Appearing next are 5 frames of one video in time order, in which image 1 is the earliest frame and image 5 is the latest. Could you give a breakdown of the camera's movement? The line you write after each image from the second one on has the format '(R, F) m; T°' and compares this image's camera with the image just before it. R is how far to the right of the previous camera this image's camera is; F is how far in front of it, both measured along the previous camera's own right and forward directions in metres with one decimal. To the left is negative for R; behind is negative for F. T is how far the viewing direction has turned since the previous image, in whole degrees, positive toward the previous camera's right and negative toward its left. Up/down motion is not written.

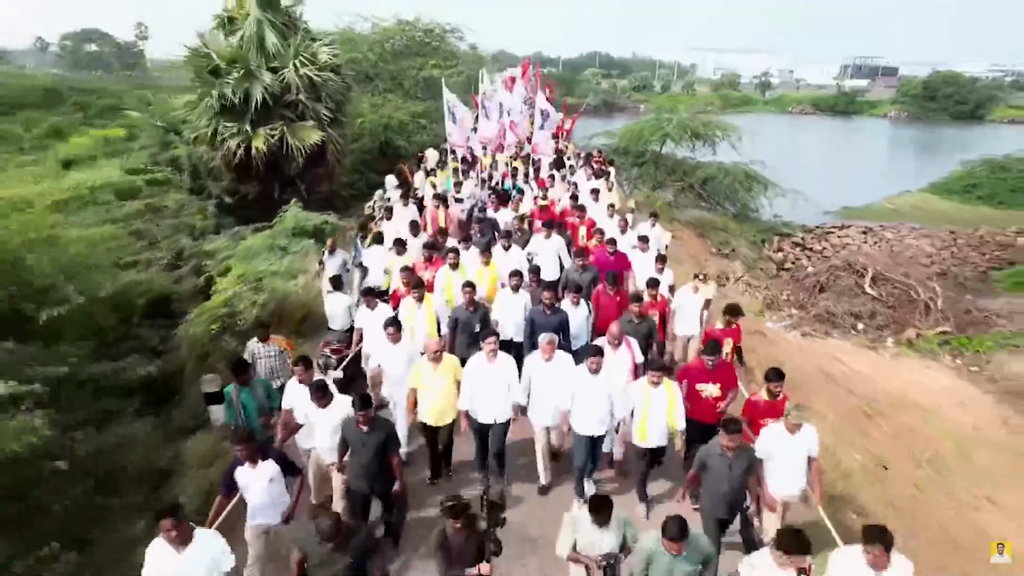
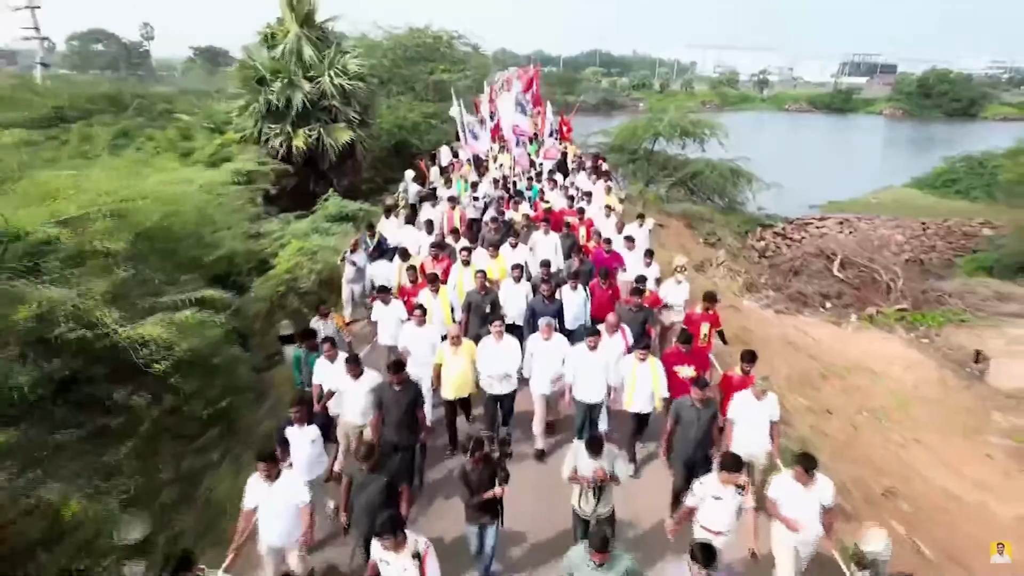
(-0.1, -2.2) m; 0°
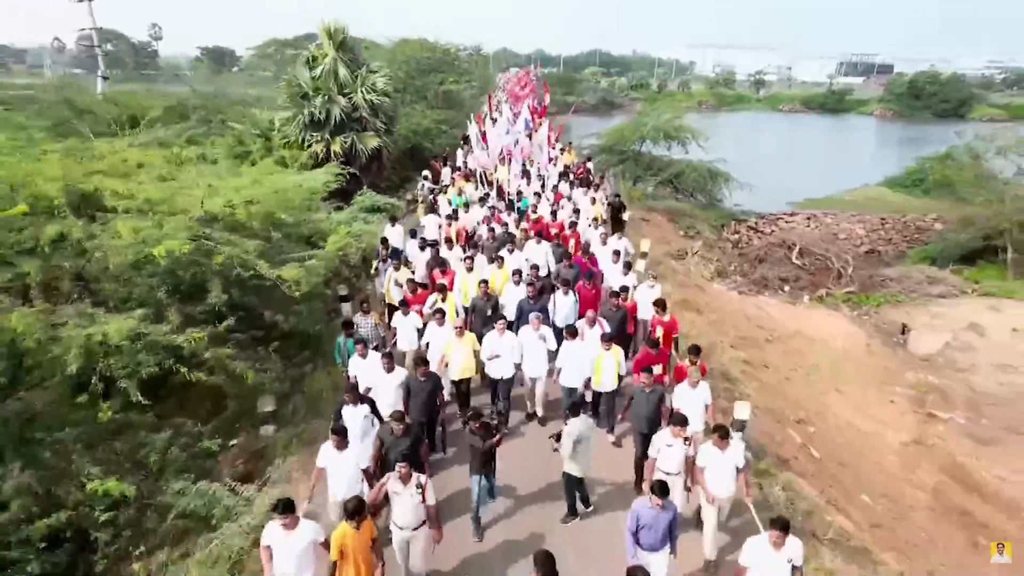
(0.0, -3.2) m; 0°
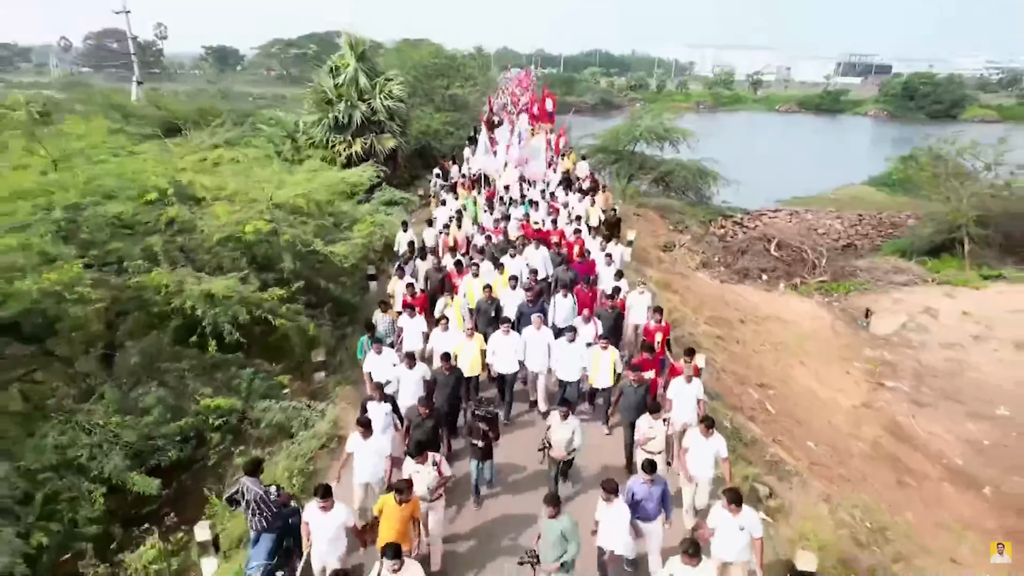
(-0.1, -2.2) m; 0°
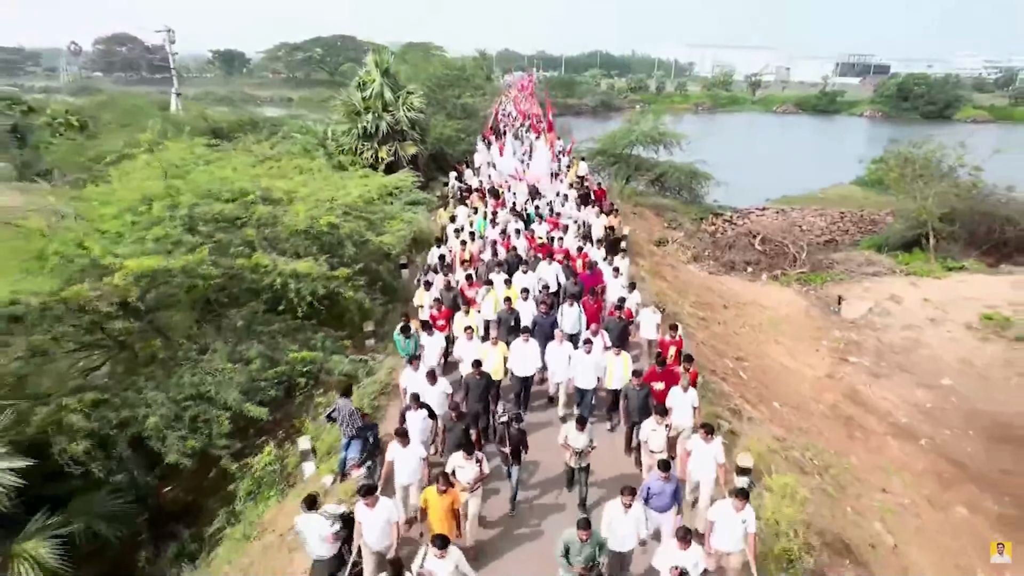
(-0.3, -2.6) m; 0°
